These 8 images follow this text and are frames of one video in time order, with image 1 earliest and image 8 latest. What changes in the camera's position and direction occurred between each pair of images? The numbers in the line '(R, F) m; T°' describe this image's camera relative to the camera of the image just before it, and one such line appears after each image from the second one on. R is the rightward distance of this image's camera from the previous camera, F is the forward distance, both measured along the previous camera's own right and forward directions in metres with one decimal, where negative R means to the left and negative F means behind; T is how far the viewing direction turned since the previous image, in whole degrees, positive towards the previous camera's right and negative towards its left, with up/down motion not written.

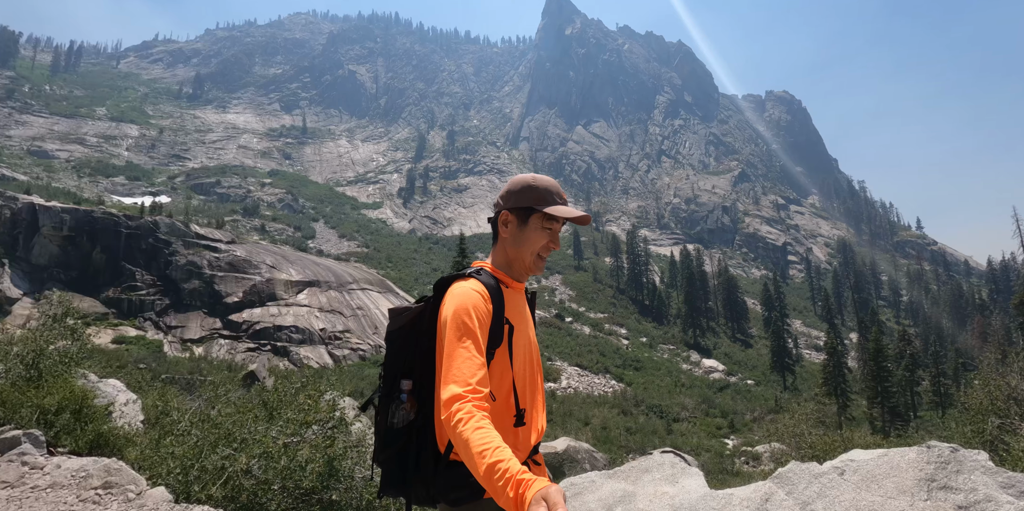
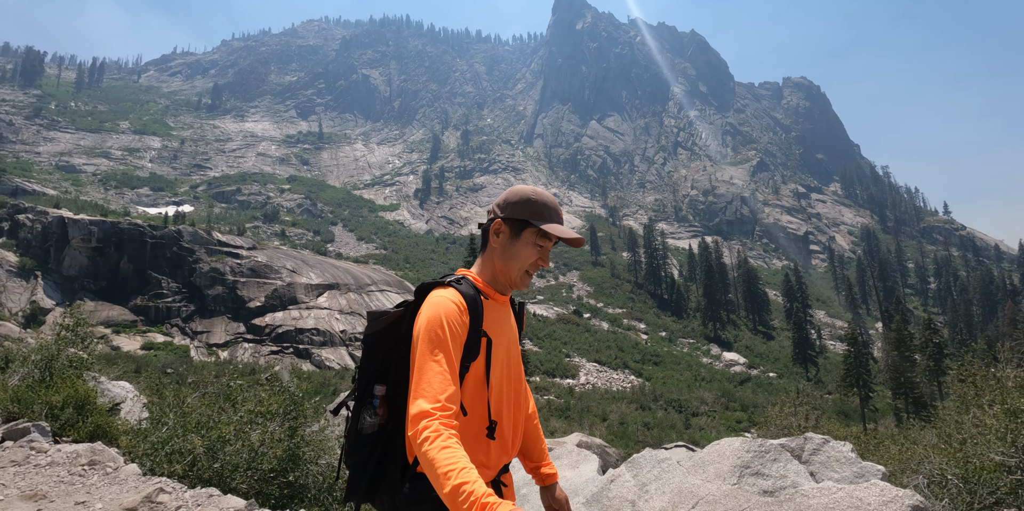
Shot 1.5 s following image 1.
(+0.6, -0.1) m; -3°
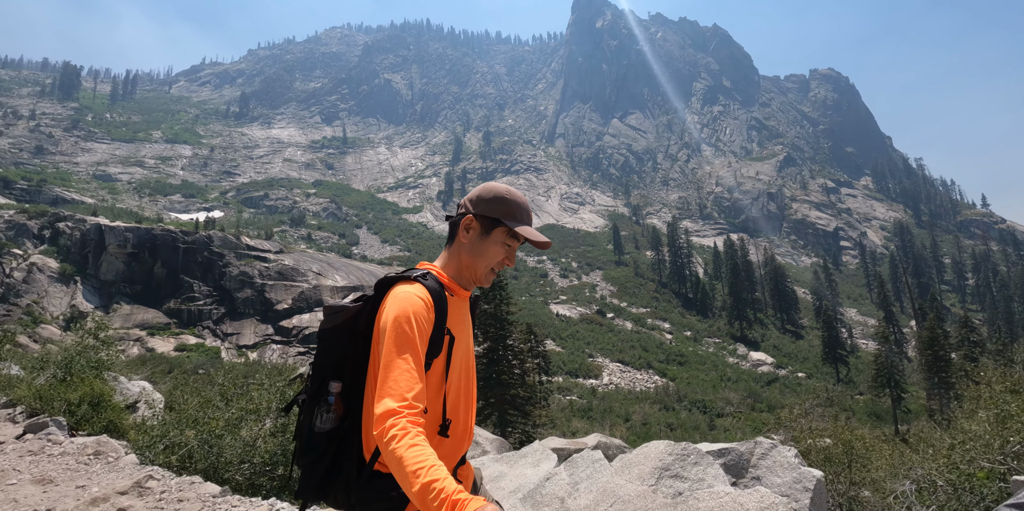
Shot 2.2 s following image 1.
(+0.6, 0.0) m; -3°
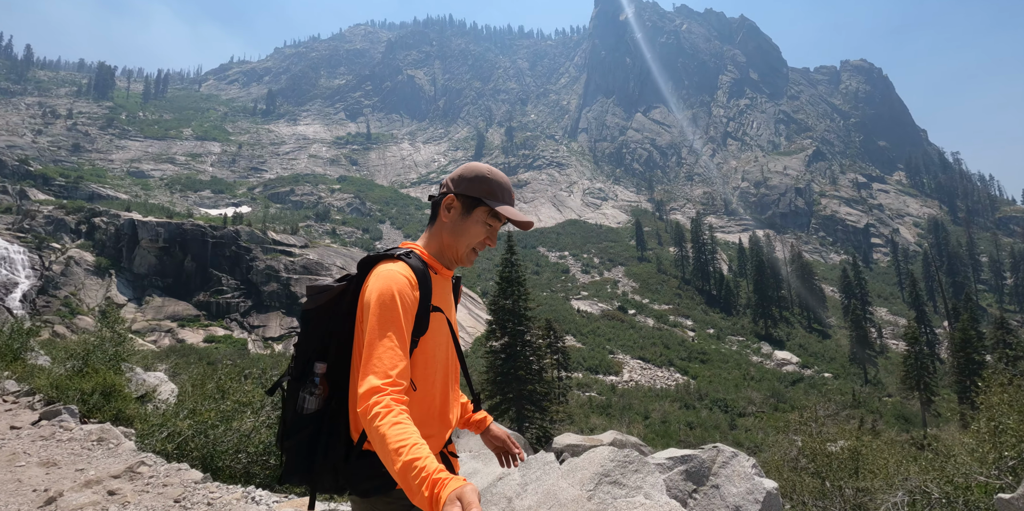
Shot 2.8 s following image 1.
(+0.6, 0.0) m; -3°
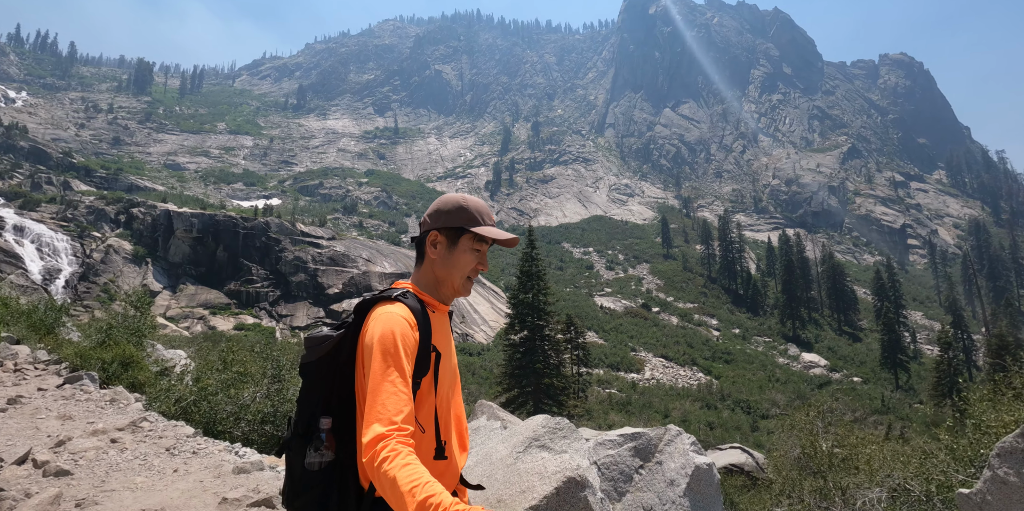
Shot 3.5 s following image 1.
(+0.7, 0.0) m; -3°
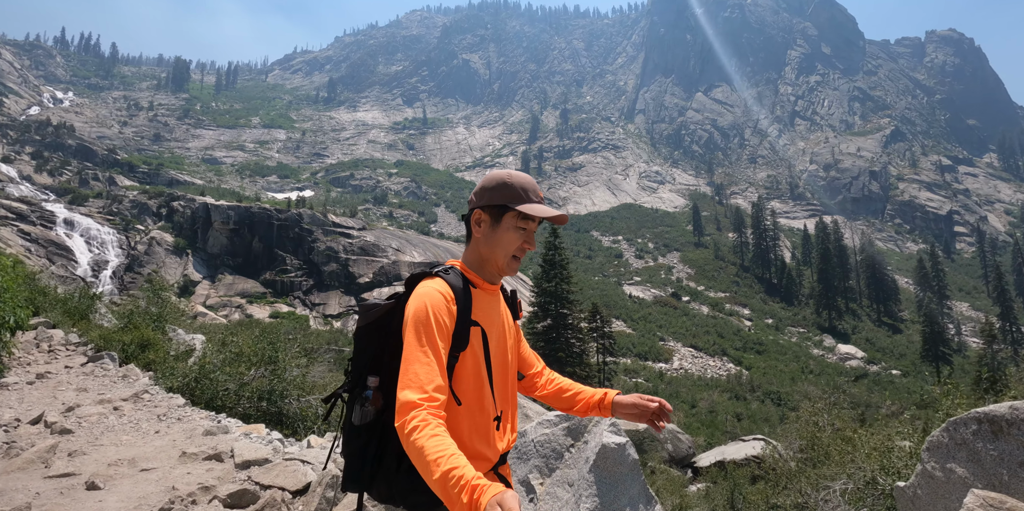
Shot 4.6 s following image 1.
(+0.9, 0.0) m; -4°
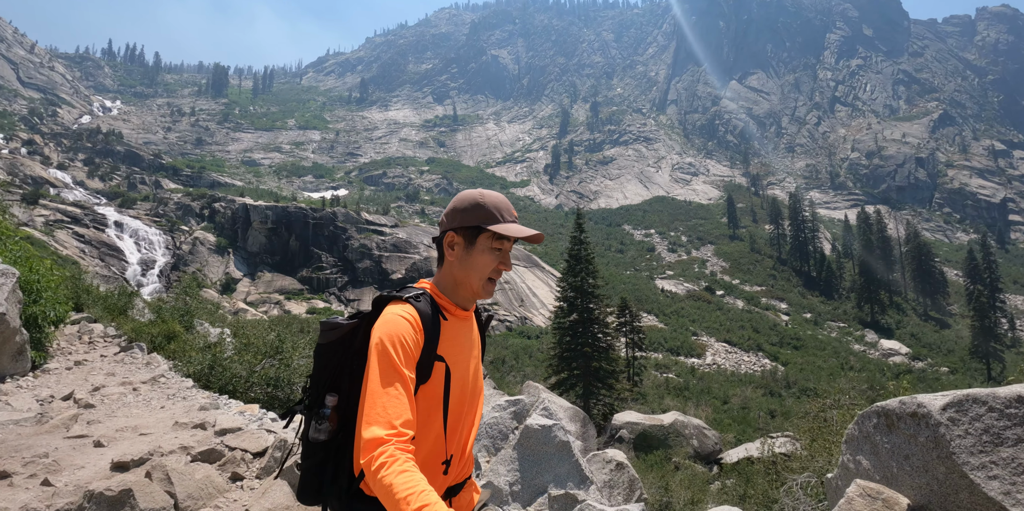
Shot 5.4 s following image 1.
(+0.9, -0.1) m; -4°
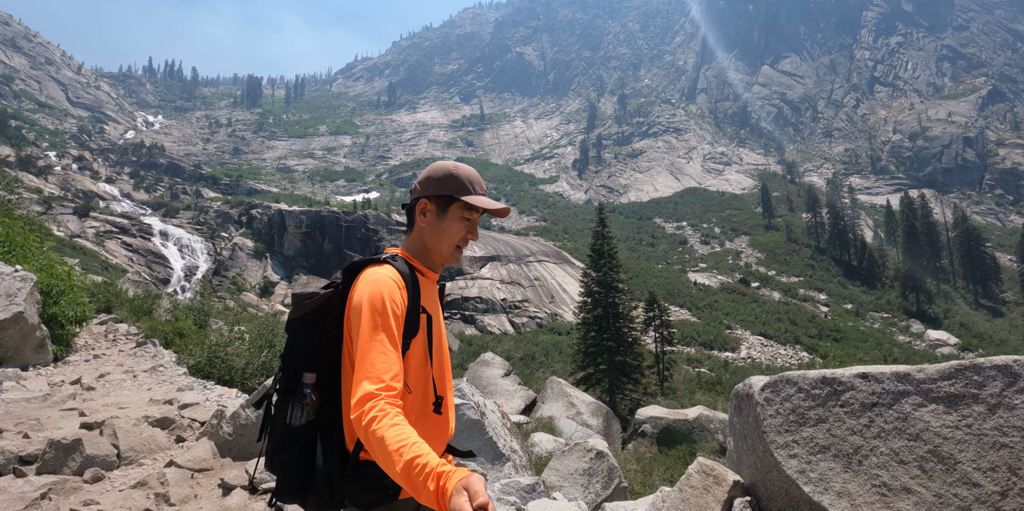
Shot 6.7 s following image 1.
(+1.0, 0.0) m; -4°
